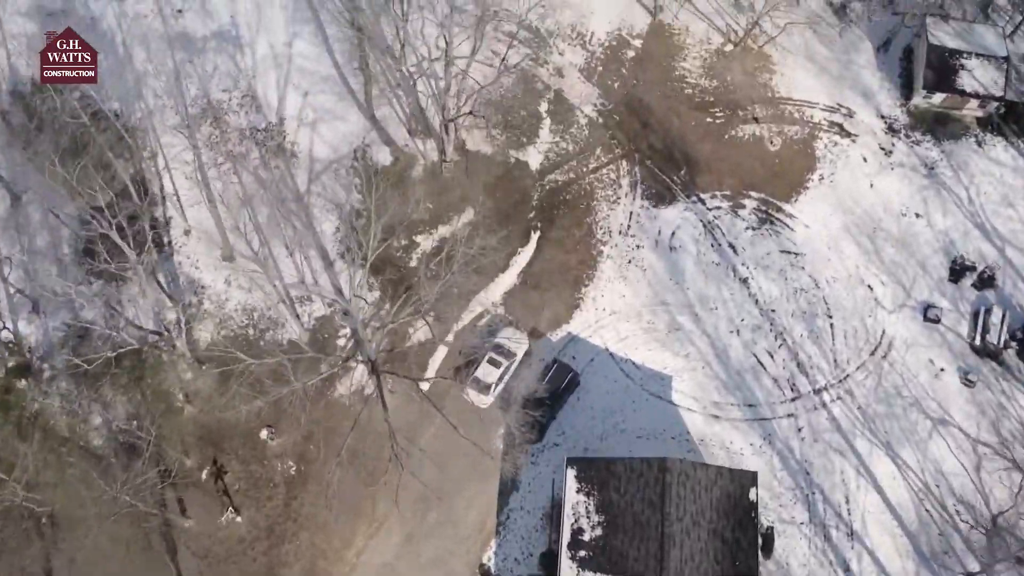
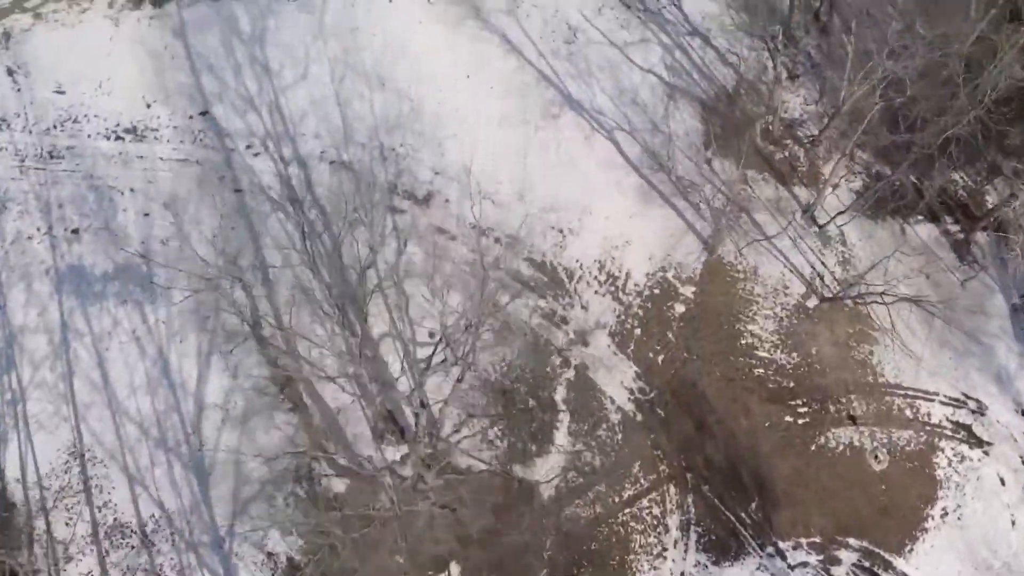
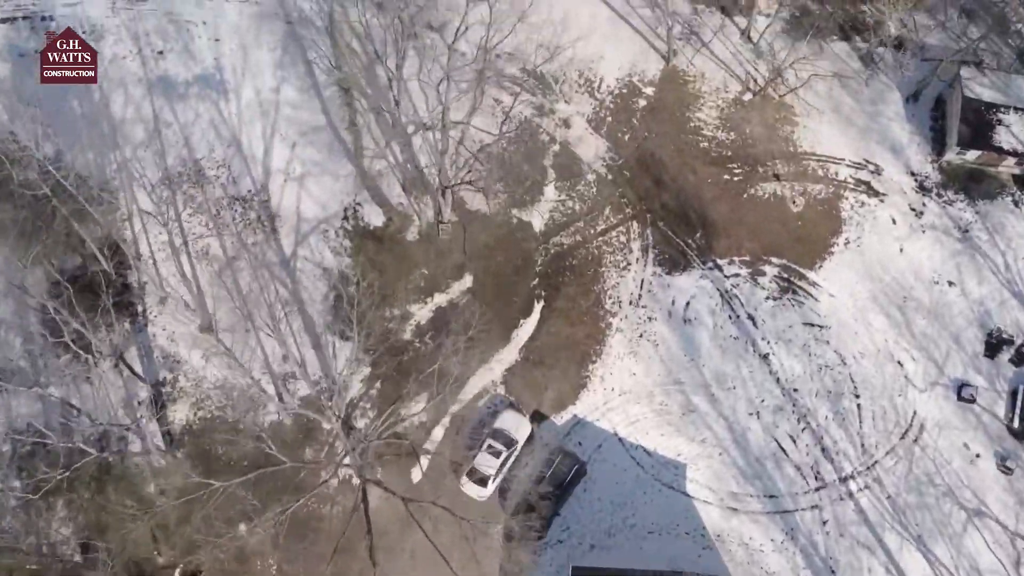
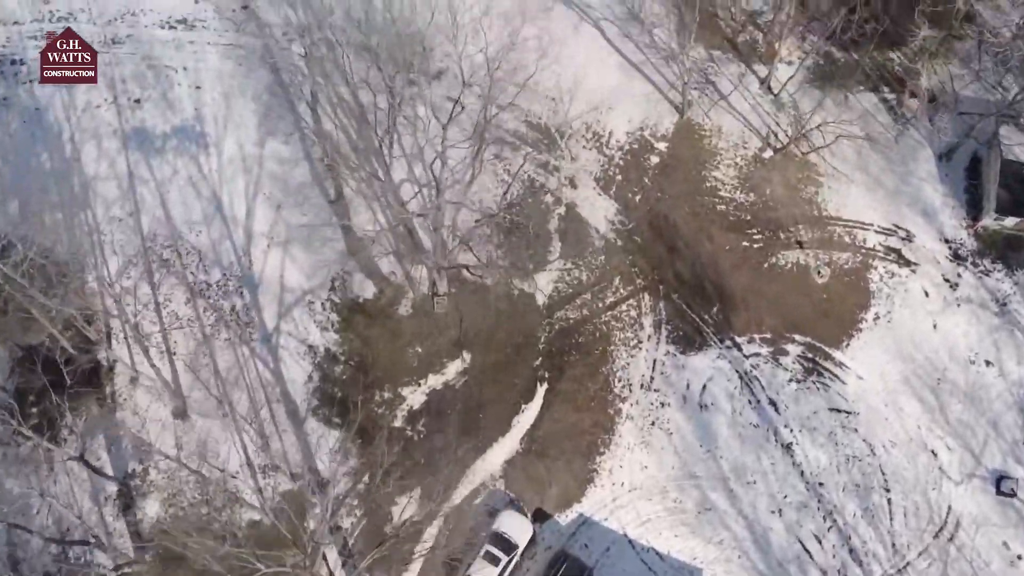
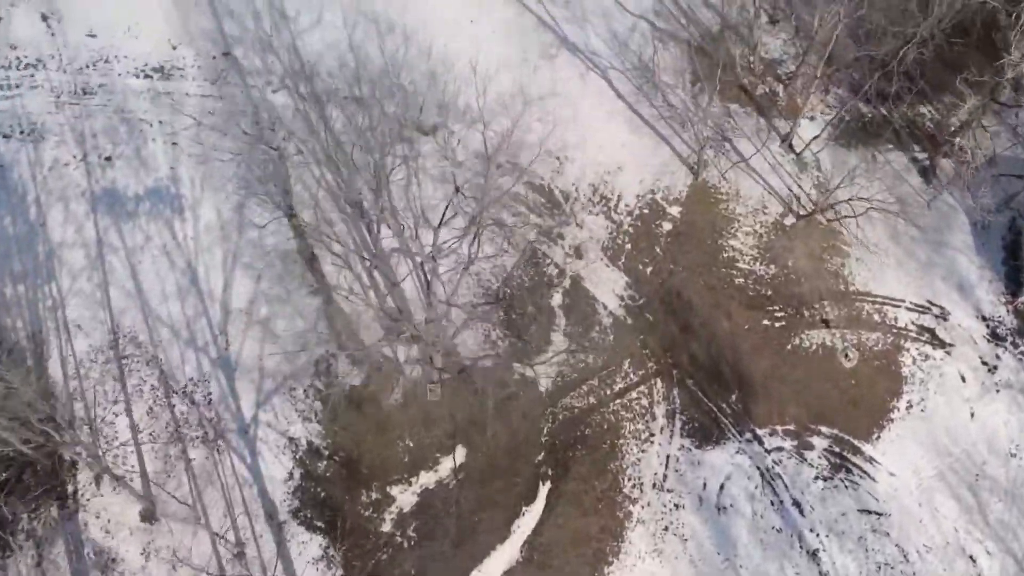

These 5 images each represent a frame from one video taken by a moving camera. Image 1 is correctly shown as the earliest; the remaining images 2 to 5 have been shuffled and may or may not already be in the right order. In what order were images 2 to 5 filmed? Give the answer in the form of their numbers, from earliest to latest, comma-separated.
3, 4, 5, 2
